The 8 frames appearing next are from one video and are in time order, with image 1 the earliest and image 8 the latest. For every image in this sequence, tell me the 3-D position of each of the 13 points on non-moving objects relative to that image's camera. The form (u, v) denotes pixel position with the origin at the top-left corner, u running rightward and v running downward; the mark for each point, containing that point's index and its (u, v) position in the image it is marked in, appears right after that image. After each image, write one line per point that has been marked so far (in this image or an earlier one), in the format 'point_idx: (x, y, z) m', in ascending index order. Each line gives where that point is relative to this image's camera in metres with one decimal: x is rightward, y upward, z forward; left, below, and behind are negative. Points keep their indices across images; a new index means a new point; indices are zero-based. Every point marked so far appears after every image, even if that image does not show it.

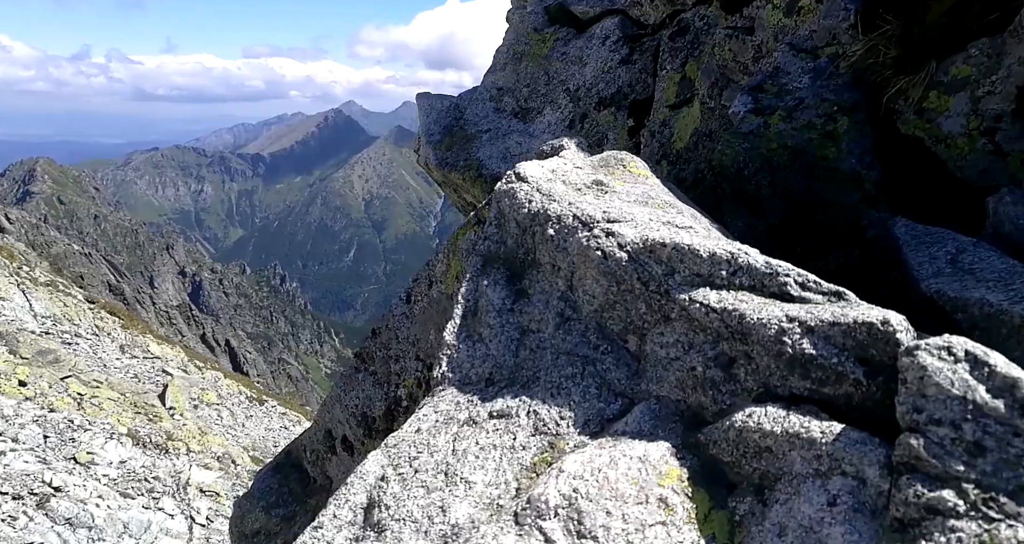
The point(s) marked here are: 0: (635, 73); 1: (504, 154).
0: (+3.5, +5.3, +18.3) m
1: (-0.2, +3.5, +19.9) m
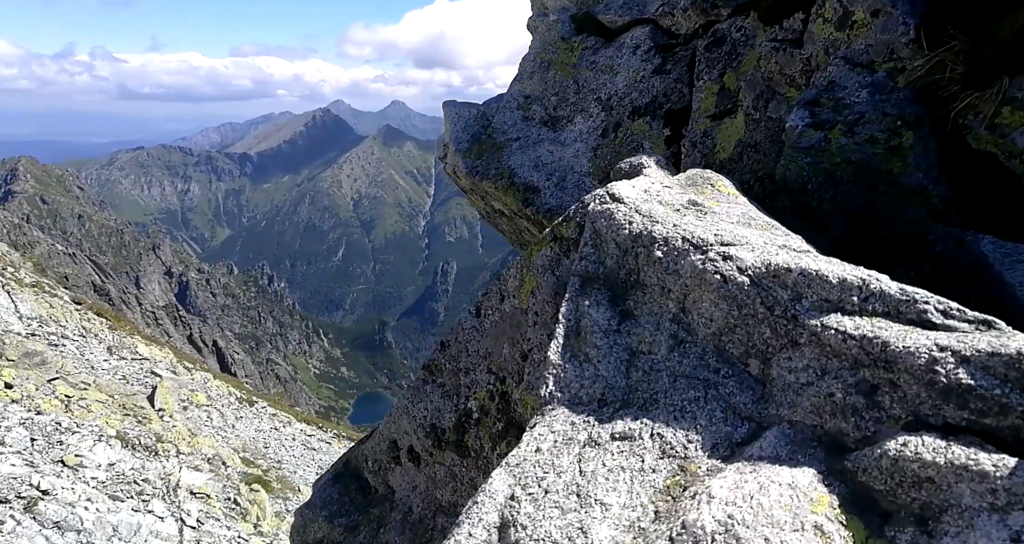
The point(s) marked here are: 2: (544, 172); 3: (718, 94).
0: (+4.4, +5.1, +18.4) m
1: (+0.7, +3.2, +20.0) m
2: (+1.0, +2.9, +19.5) m
3: (+4.7, +4.0, +15.3) m
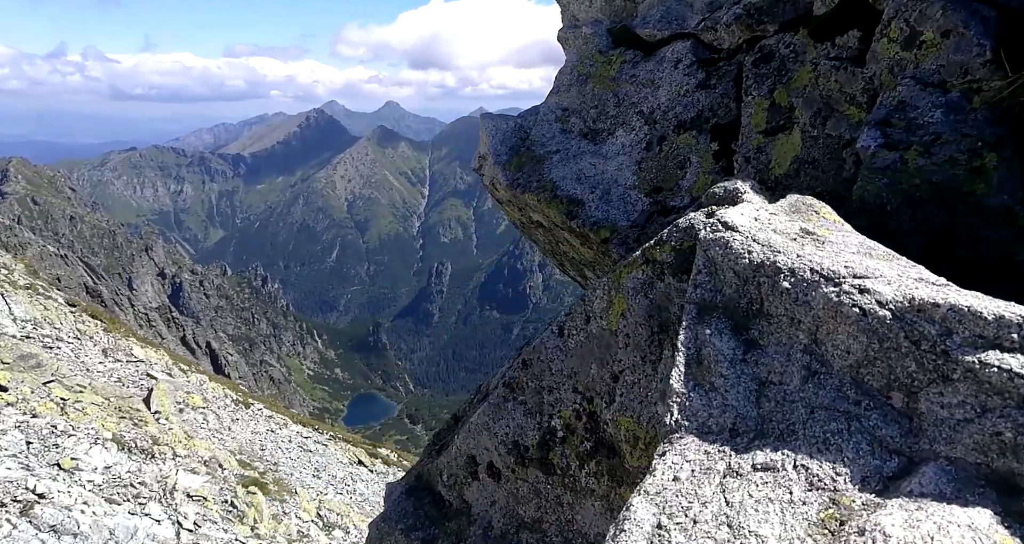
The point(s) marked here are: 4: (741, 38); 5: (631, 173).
0: (+5.6, +4.7, +18.5) m
1: (+2.0, +2.9, +20.1) m
2: (+2.3, +2.5, +19.6) m
3: (+5.9, +3.7, +15.4) m
4: (+6.4, +6.5, +18.8) m
5: (+3.4, +2.8, +19.2) m
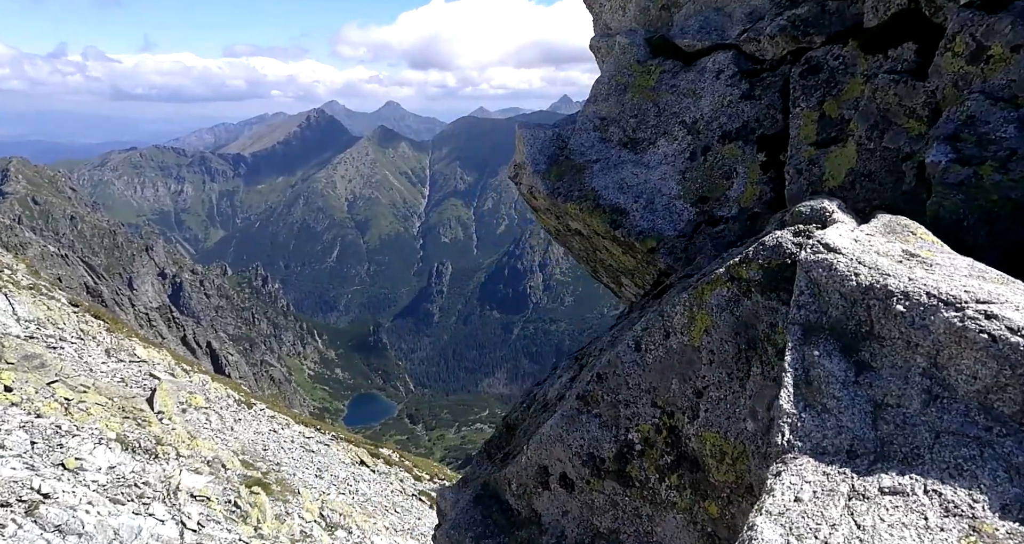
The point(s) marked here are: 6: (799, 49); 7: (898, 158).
0: (+6.8, +4.5, +18.5) m
1: (+3.2, +2.6, +20.2) m
2: (+3.5, +2.3, +19.7) m
3: (+7.0, +3.4, +15.4) m
4: (+7.6, +6.2, +18.8) m
5: (+4.7, +2.5, +19.2) m
6: (+7.9, +6.1, +18.5) m
7: (+7.6, +2.3, +13.5) m
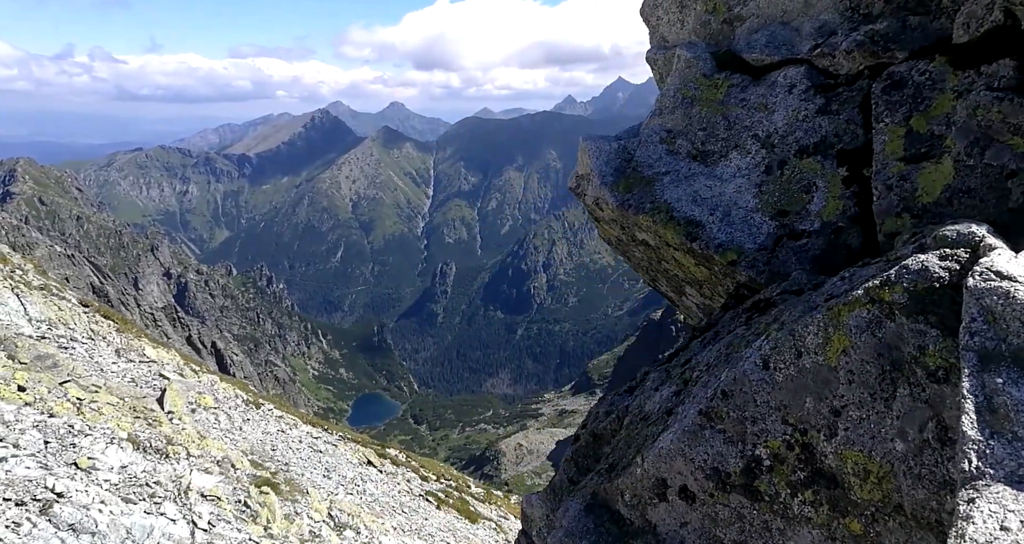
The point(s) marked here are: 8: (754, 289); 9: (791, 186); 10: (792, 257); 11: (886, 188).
0: (+9.0, +4.1, +18.5) m
1: (+5.4, +2.2, +20.4) m
2: (+5.7, +1.9, +19.8) m
3: (+9.0, +3.1, +15.4) m
4: (+9.8, +5.8, +18.8) m
5: (+6.8, +2.2, +19.3) m
6: (+10.0, +5.8, +18.5) m
7: (+9.5, +1.9, +13.4) m
8: (+6.9, -0.5, +19.0) m
9: (+7.6, +2.4, +18.4) m
10: (+7.4, +0.4, +17.7) m
11: (+8.3, +1.8, +14.9) m
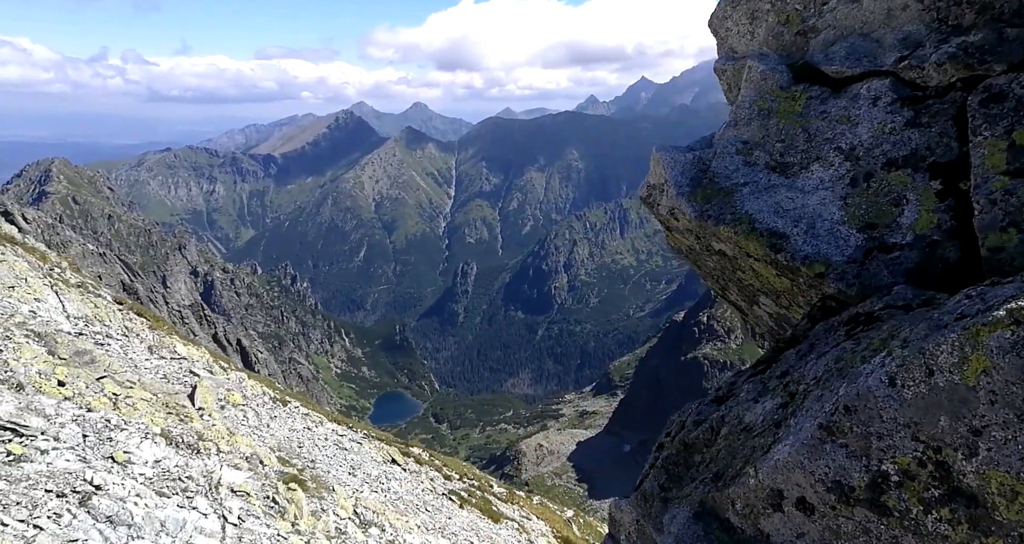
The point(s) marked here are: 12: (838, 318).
0: (+11.3, +3.7, +18.3) m
1: (+7.9, +1.9, +20.3) m
2: (+8.1, +1.6, +19.8) m
3: (+11.2, +2.7, +15.2) m
4: (+12.2, +5.4, +18.5) m
5: (+9.2, +1.8, +19.2) m
6: (+12.4, +5.4, +18.2) m
7: (+11.5, +1.6, +13.2) m
8: (+9.2, -0.8, +18.9) m
9: (+9.9, +2.0, +18.3) m
10: (+9.6, +0.1, +17.6) m
11: (+10.4, +1.5, +14.8) m
12: (+7.8, -1.2, +16.3) m
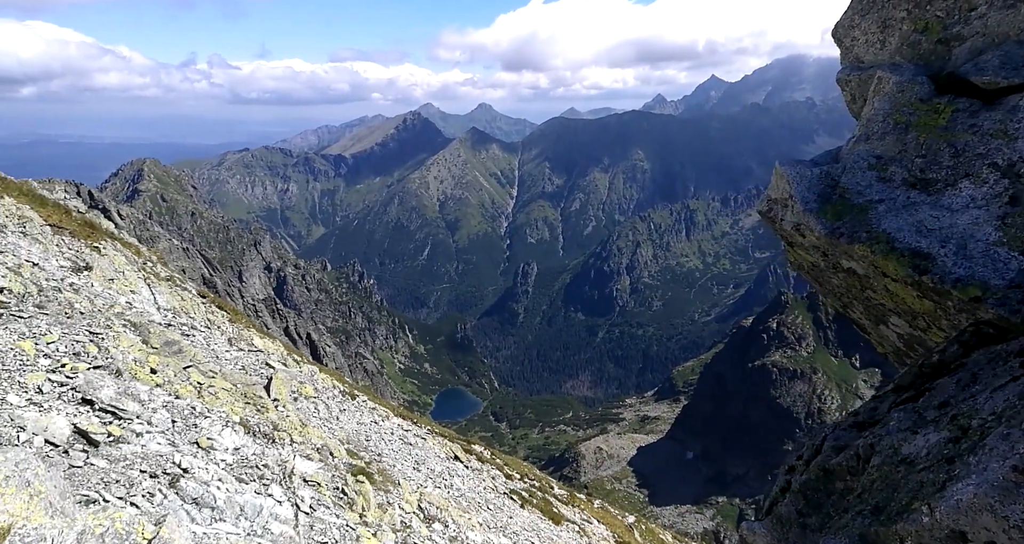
0: (+14.9, +3.0, +16.9) m
1: (+11.7, +1.3, +19.3) m
2: (+11.8, +0.9, +18.7) m
3: (+14.4, +2.1, +13.8) m
4: (+15.8, +4.7, +17.0) m
5: (+12.9, +1.2, +18.0) m
6: (+16.0, +4.6, +16.7) m
7: (+14.4, +0.9, +11.8) m
8: (+12.8, -1.5, +17.7) m
9: (+13.5, +1.4, +17.0) m
10: (+13.0, -0.6, +16.4) m
11: (+13.5, +0.8, +13.5) m
12: (+11.0, -1.7, +15.3) m
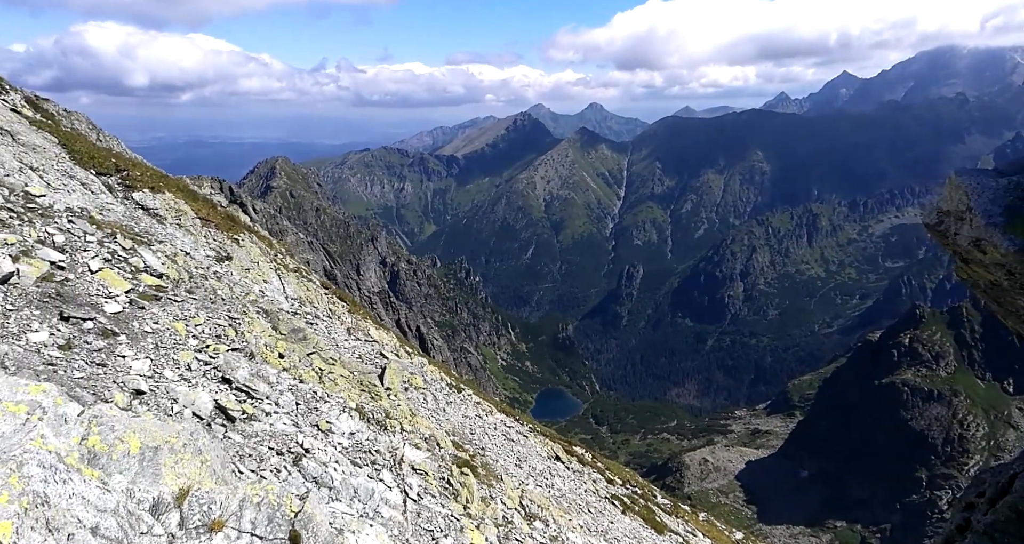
0: (+18.8, +2.3, +14.0) m
1: (+15.9, +0.6, +17.0) m
2: (+16.0, +0.3, +16.4) m
3: (+17.7, +1.4, +11.1) m
4: (+19.7, +4.0, +14.0) m
5: (+16.9, +0.5, +15.5) m
6: (+19.9, +3.9, +13.6) m
7: (+17.4, +0.2, +9.1) m
8: (+16.7, -2.1, +15.2) m
9: (+17.3, +0.7, +14.4) m
10: (+16.7, -1.3, +13.8) m
11: (+16.7, +0.2, +10.9) m
12: (+14.5, -2.3, +13.1) m
